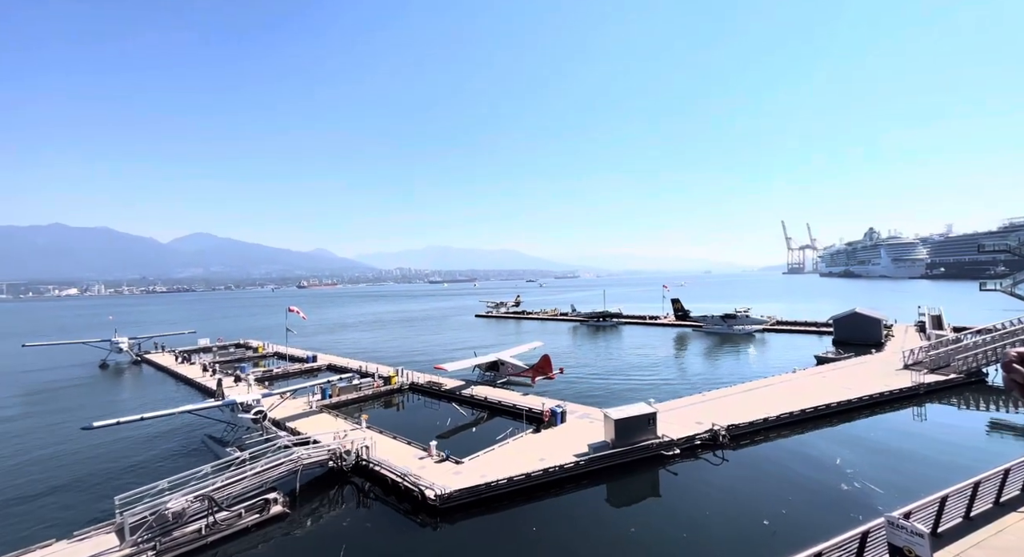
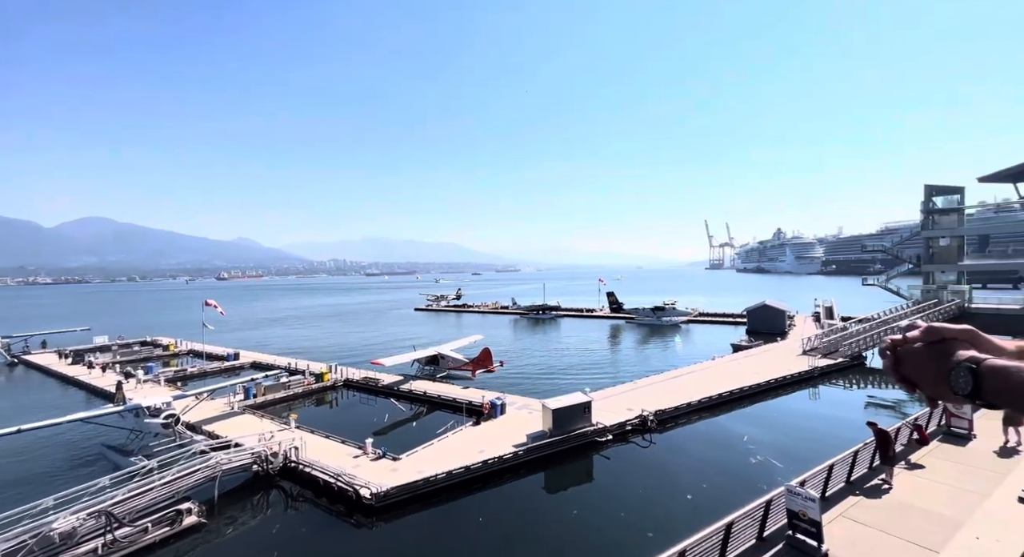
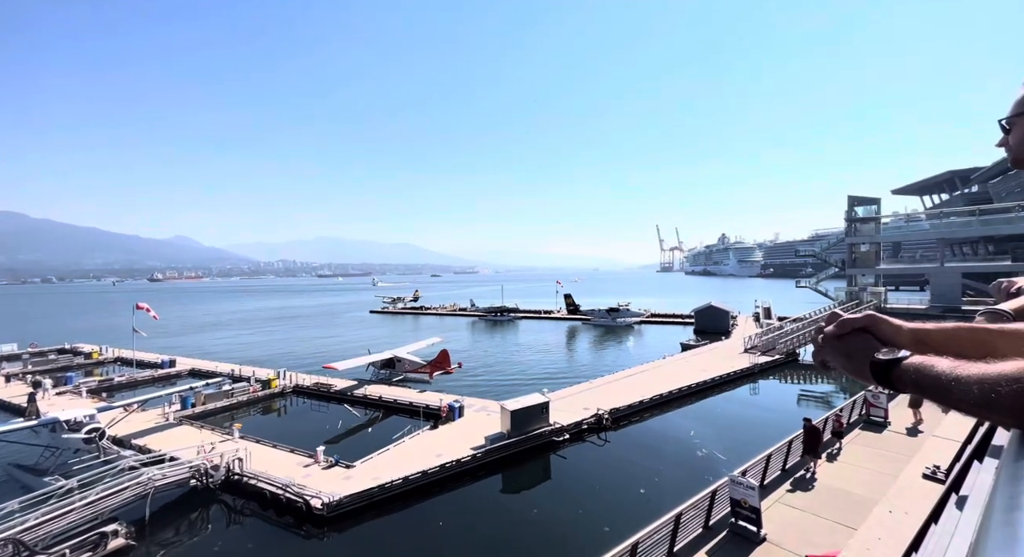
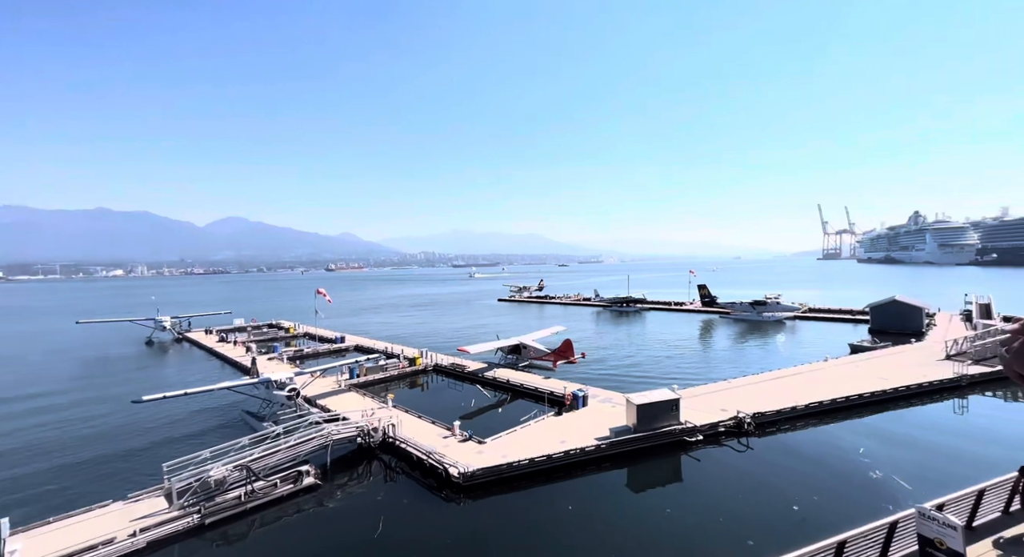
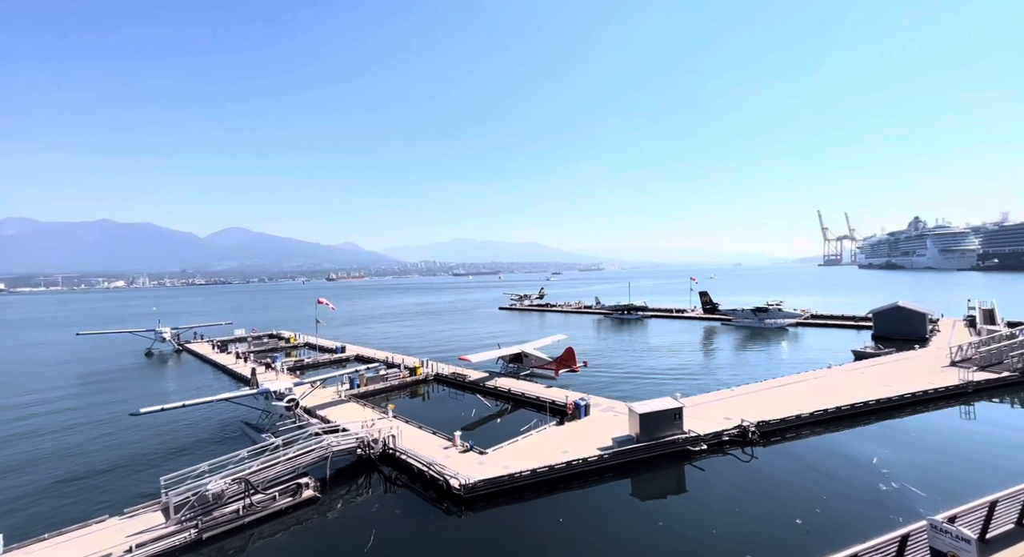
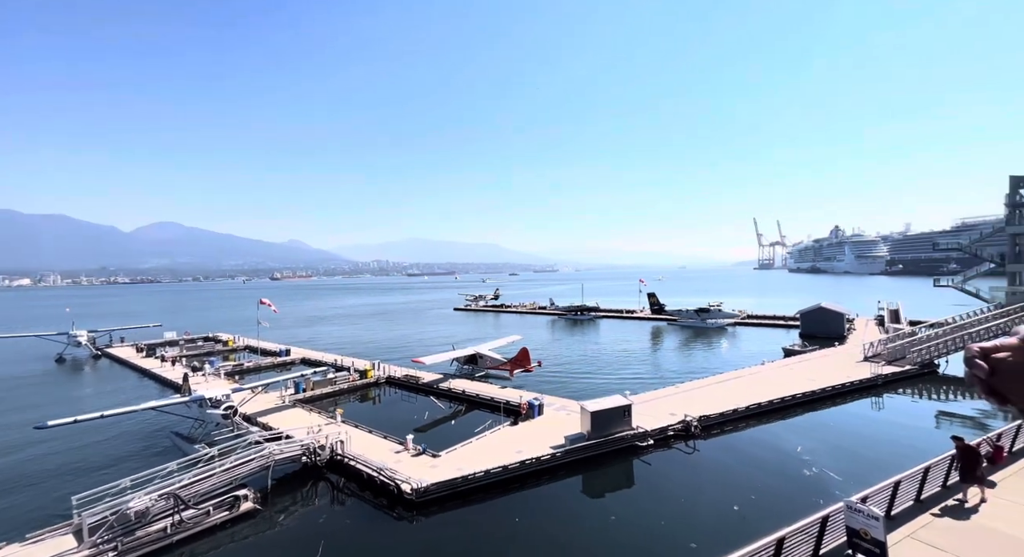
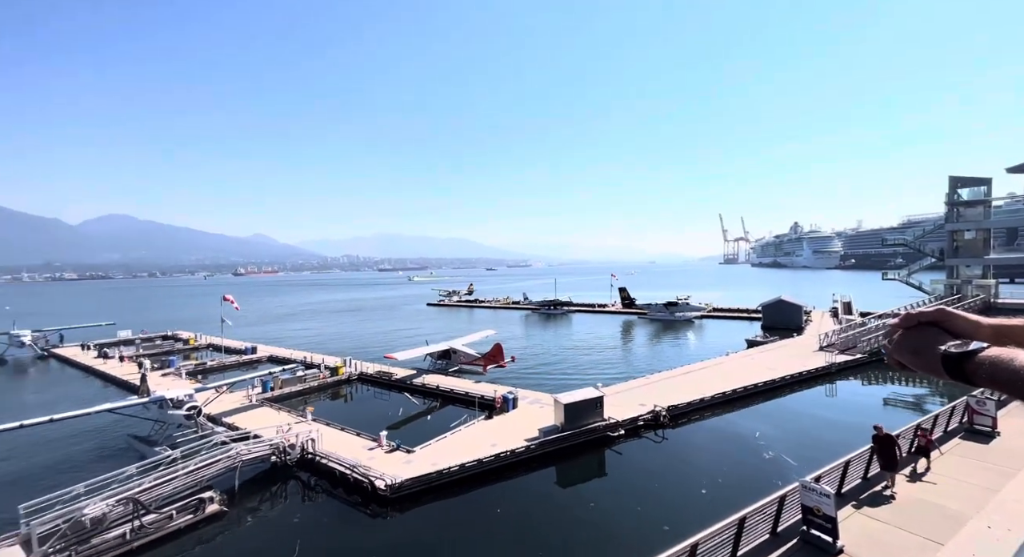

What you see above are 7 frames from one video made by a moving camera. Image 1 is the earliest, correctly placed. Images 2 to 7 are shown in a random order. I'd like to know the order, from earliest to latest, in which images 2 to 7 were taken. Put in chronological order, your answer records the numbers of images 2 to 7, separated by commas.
5, 6, 2, 3, 7, 4
